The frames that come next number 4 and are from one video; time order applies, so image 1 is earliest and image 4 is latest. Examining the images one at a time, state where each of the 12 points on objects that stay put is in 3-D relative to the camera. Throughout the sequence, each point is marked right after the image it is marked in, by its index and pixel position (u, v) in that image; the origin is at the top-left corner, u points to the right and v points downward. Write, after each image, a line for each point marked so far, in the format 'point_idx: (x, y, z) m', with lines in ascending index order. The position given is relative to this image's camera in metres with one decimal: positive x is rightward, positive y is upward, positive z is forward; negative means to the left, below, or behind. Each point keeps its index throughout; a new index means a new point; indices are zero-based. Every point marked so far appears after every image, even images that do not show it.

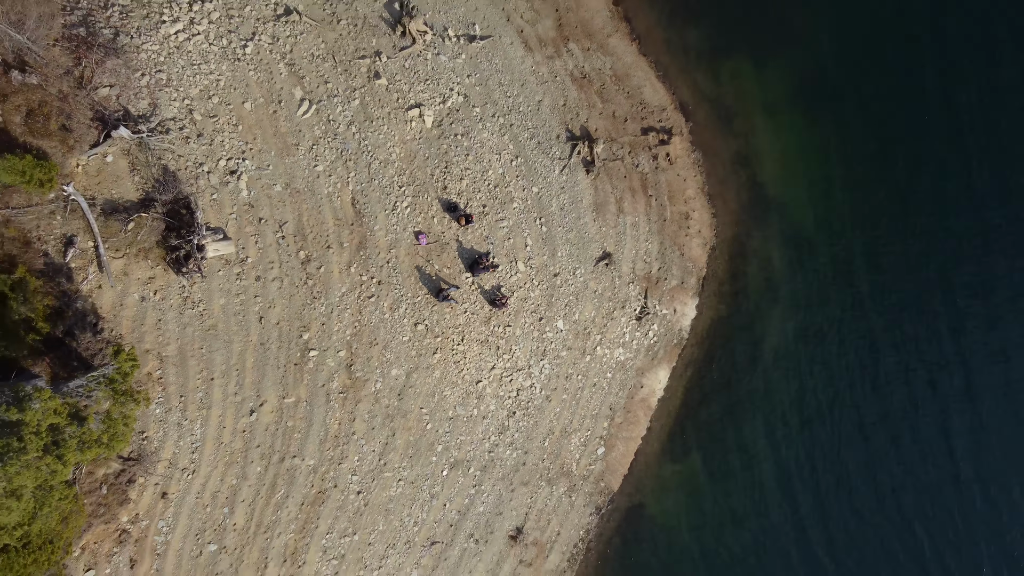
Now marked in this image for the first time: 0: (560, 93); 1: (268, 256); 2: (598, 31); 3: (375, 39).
0: (+1.5, +6.0, +17.1) m
1: (-6.4, +0.8, +14.8) m
2: (+2.7, +8.1, +17.3) m
3: (-3.9, +7.1, +15.7) m
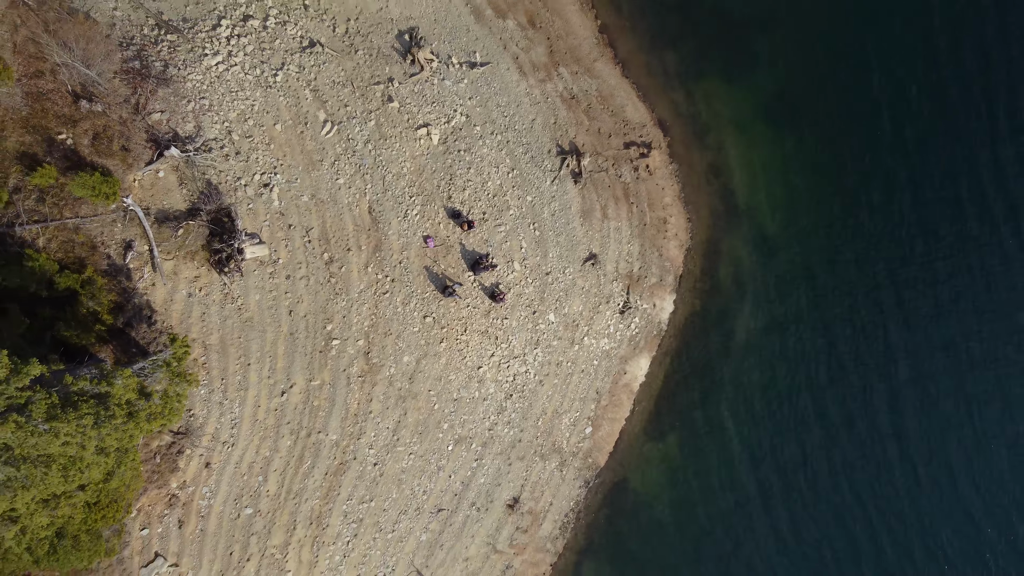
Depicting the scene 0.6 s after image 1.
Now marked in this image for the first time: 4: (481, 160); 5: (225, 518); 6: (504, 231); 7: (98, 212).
0: (+1.4, +6.1, +19.3) m
1: (-6.6, +0.9, +17.0) m
2: (+2.6, +8.2, +19.5) m
3: (-4.0, +7.2, +17.9) m
4: (-1.0, +4.3, +18.6) m
5: (-8.7, -6.9, +16.8) m
6: (-0.3, +1.9, +18.7) m
7: (-11.4, +2.1, +15.3) m
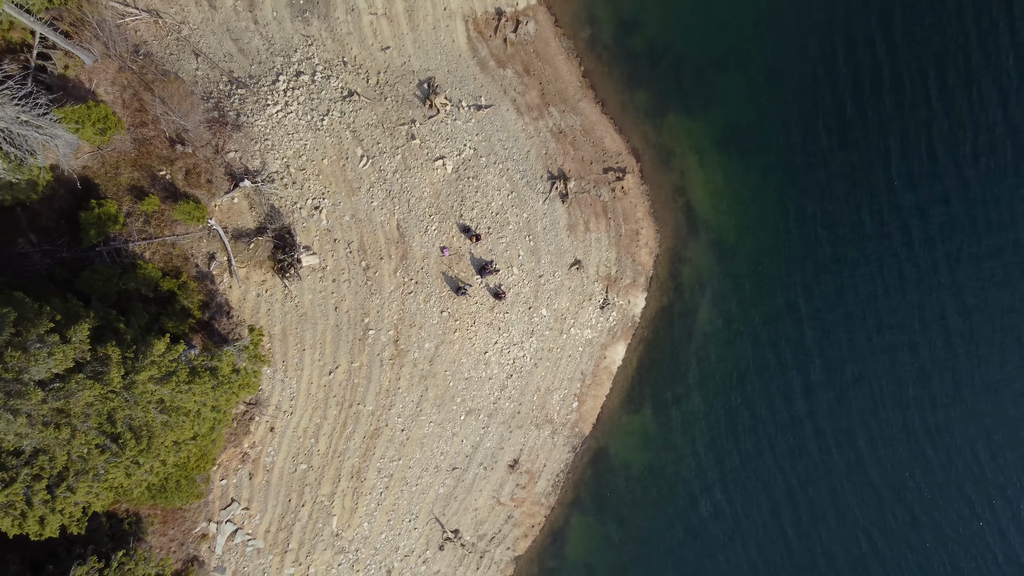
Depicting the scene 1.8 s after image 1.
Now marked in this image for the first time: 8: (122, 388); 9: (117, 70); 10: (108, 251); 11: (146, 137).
0: (+1.3, +6.1, +23.7) m
1: (-6.6, +0.9, +21.3) m
2: (+2.5, +8.2, +23.9) m
3: (-4.0, +7.1, +22.3) m
4: (-1.1, +4.3, +23.0) m
5: (-8.6, -7.0, +21.2) m
6: (-0.3, +1.9, +23.1) m
7: (-11.4, +2.0, +19.6) m
8: (-9.6, -2.5, +13.6) m
9: (-13.5, +7.5, +18.9) m
10: (-13.4, +1.3, +18.3) m
11: (-12.6, +5.2, +19.2) m
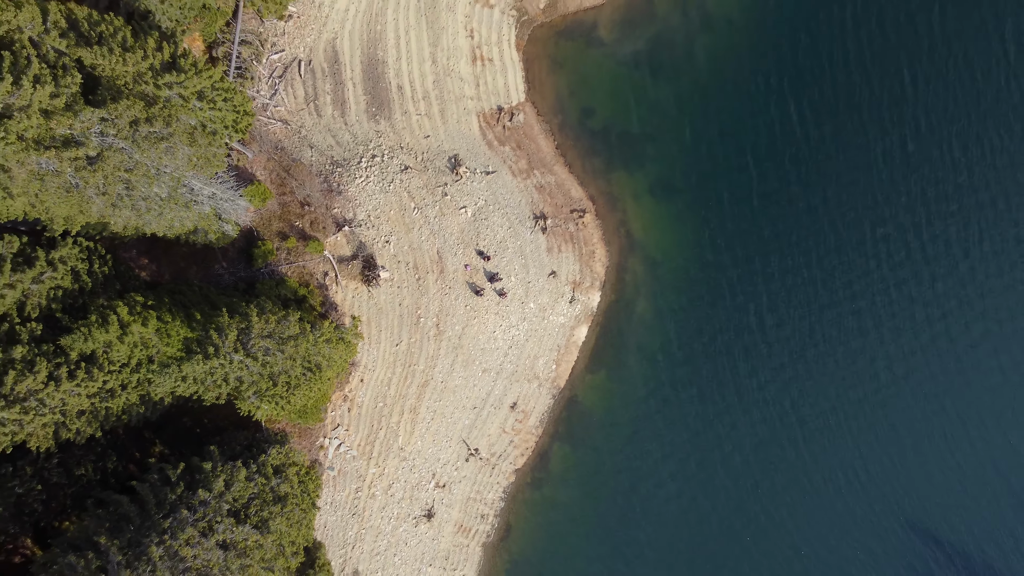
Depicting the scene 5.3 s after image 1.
0: (+1.2, +6.0, +36.1) m
1: (-6.7, +0.6, +33.8) m
2: (+2.4, +8.1, +36.3) m
3: (-4.2, +6.9, +34.7) m
4: (-1.2, +4.1, +35.4) m
5: (-8.6, -7.3, +33.7) m
6: (-0.4, +1.8, +35.5) m
7: (-11.5, +1.7, +32.1) m
8: (-9.7, -2.8, +26.0) m
9: (-13.7, +7.1, +31.4) m
10: (-13.5, +1.0, +30.8) m
11: (-12.8, +4.9, +31.7) m
